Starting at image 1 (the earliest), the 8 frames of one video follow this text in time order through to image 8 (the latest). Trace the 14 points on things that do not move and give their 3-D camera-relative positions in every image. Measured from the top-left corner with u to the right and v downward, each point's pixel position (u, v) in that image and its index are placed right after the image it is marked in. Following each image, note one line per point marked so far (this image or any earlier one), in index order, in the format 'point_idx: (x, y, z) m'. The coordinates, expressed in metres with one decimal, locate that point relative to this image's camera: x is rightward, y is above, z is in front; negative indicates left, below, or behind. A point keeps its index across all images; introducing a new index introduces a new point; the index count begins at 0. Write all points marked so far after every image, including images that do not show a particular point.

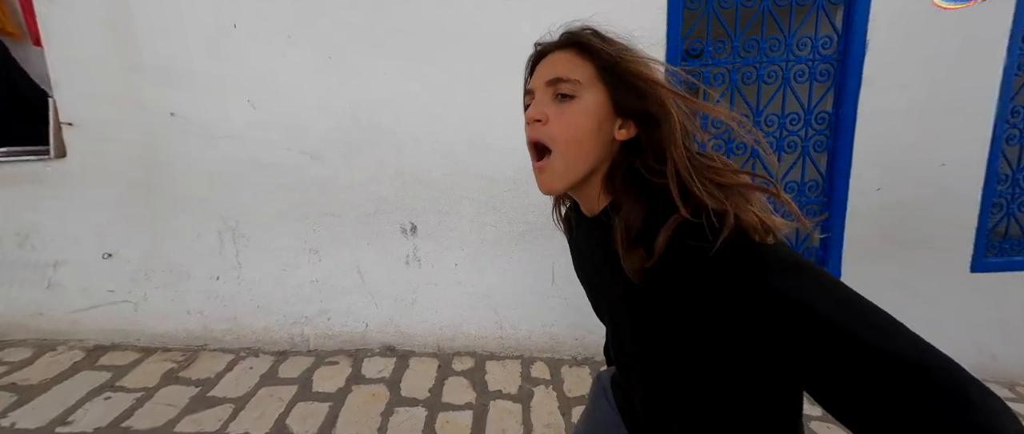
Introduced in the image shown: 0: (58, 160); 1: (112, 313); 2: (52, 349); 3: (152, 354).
0: (-1.9, +0.2, +1.5) m
1: (-1.8, -0.4, +1.7) m
2: (-2.0, -0.6, +1.6) m
3: (-1.6, -0.6, +1.7) m
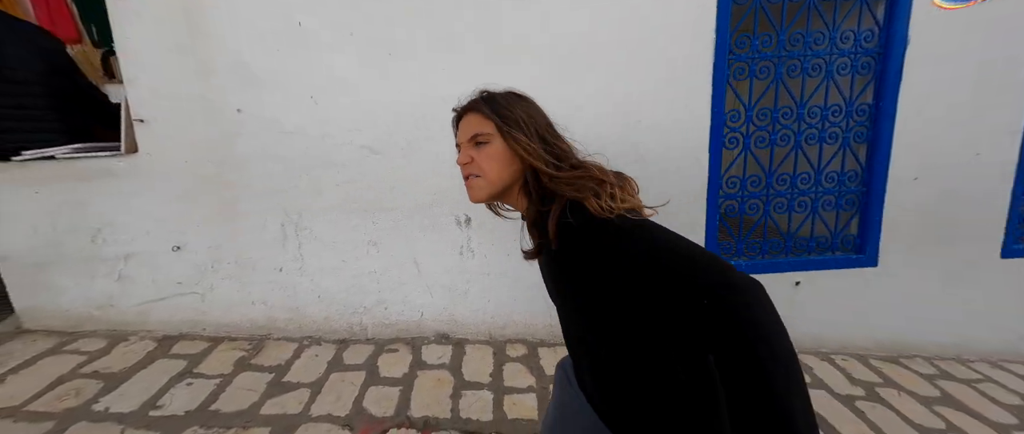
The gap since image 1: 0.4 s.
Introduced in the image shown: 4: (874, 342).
0: (-1.7, +0.3, +1.6) m
1: (-1.6, -0.4, +1.7) m
2: (-1.8, -0.6, +1.6) m
3: (-1.4, -0.6, +1.7) m
4: (+2.1, -0.7, +2.1) m
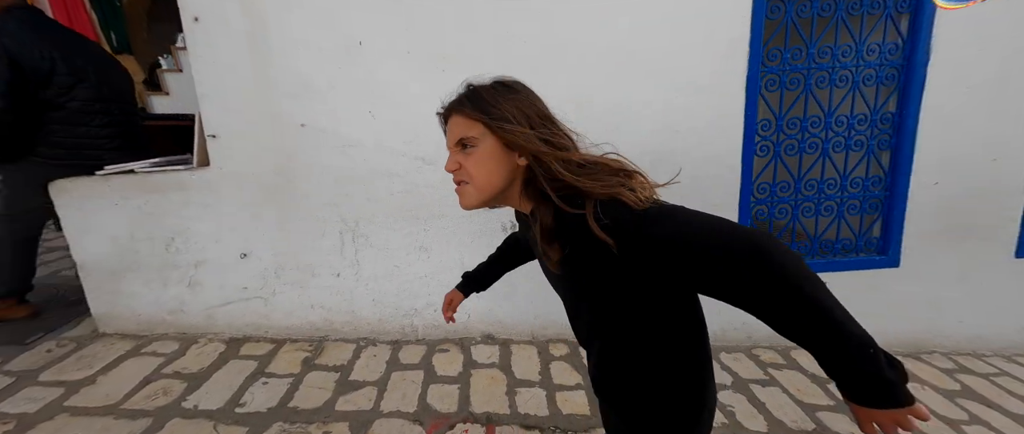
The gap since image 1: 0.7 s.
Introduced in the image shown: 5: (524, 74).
0: (-1.4, +0.2, +1.7) m
1: (-1.3, -0.5, +1.8) m
2: (-1.5, -0.6, +1.7) m
3: (-1.1, -0.6, +1.8) m
4: (+2.3, -0.7, +2.2) m
5: (+0.1, +0.7, +1.8) m
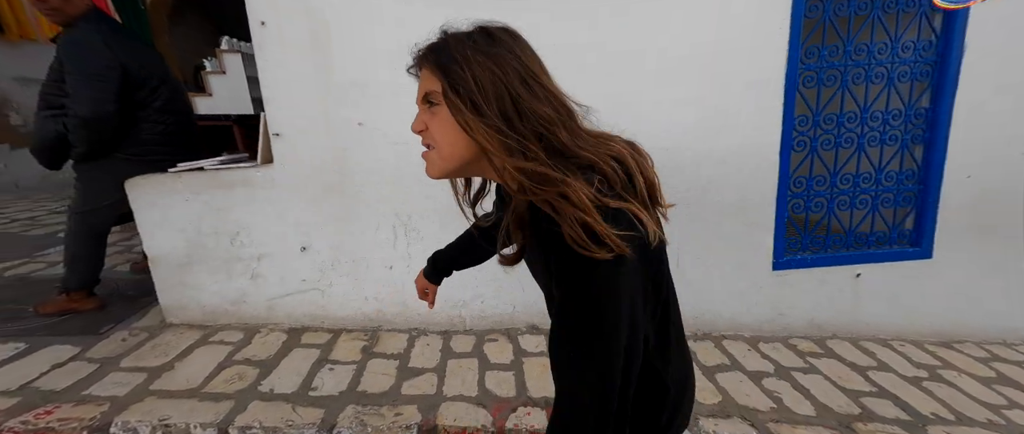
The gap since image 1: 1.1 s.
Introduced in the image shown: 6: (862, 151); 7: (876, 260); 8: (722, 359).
0: (-1.2, +0.2, +1.7) m
1: (-1.1, -0.4, +1.9) m
2: (-1.3, -0.6, +1.8) m
3: (-0.9, -0.6, +1.9) m
4: (+2.6, -0.7, +2.2) m
5: (+0.3, +0.7, +1.8) m
6: (+2.0, +0.4, +2.0) m
7: (+2.1, -0.3, +2.1) m
8: (+1.1, -0.7, +1.9) m
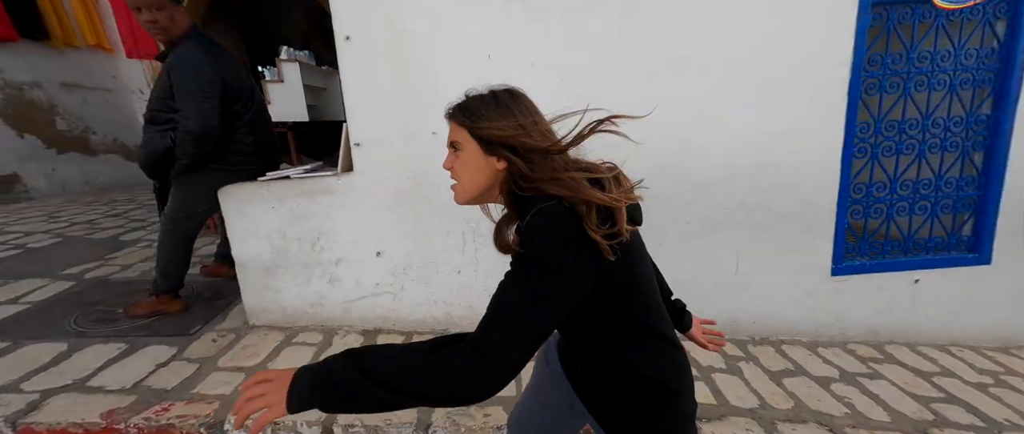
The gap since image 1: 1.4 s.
0: (-0.8, +0.2, +1.8) m
1: (-0.7, -0.5, +1.9) m
2: (-0.9, -0.6, +1.9) m
3: (-0.5, -0.6, +1.9) m
4: (+2.9, -0.7, +2.2) m
5: (+0.7, +0.7, +1.9) m
6: (+2.3, +0.3, +2.1) m
7: (+2.5, -0.3, +2.1) m
8: (+1.5, -0.8, +1.9) m
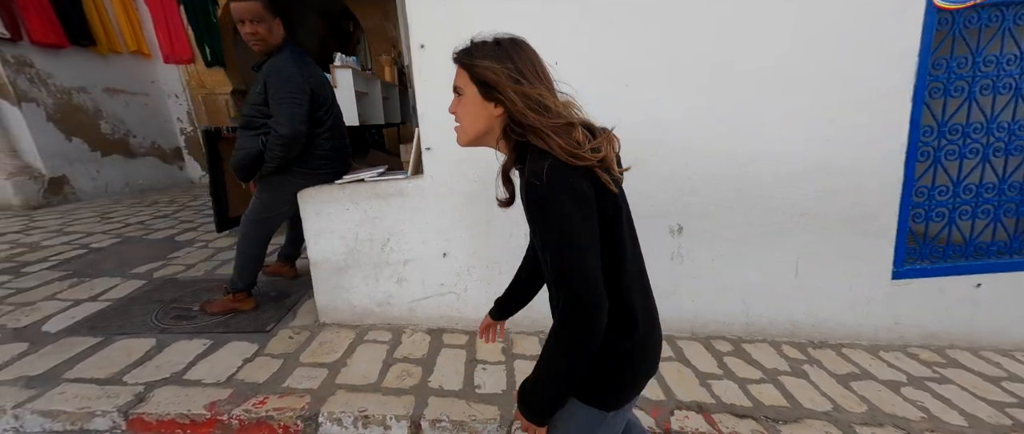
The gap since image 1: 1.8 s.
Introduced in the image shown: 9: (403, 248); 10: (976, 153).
0: (-0.5, +0.2, +1.9) m
1: (-0.4, -0.5, +2.0) m
2: (-0.6, -0.6, +1.9) m
3: (-0.2, -0.7, +2.0) m
4: (+3.3, -0.8, +2.2) m
5: (+1.0, +0.7, +1.9) m
6: (+2.7, +0.3, +2.0) m
7: (+2.9, -0.3, +2.1) m
8: (+1.8, -0.8, +1.9) m
9: (-0.6, -0.2, +1.9) m
10: (+2.6, +0.4, +2.0) m
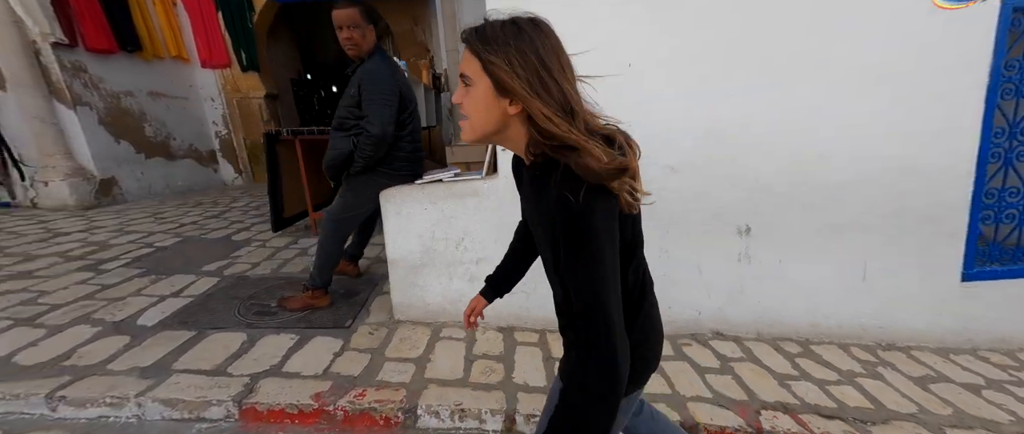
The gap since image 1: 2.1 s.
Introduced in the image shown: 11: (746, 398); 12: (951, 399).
0: (-0.1, +0.2, +1.9) m
1: (0.0, -0.5, +2.0) m
2: (-0.2, -0.6, +2.0) m
3: (+0.2, -0.7, +2.0) m
4: (+3.7, -0.8, +2.2) m
5: (+1.4, +0.7, +1.9) m
6: (+3.1, +0.3, +2.0) m
7: (+3.2, -0.3, +2.1) m
8: (+2.2, -0.8, +1.9) m
9: (-0.2, -0.2, +2.0) m
10: (+3.0, +0.4, +2.0) m
11: (+1.1, -0.8, +1.7) m
12: (+2.1, -0.8, +1.7) m
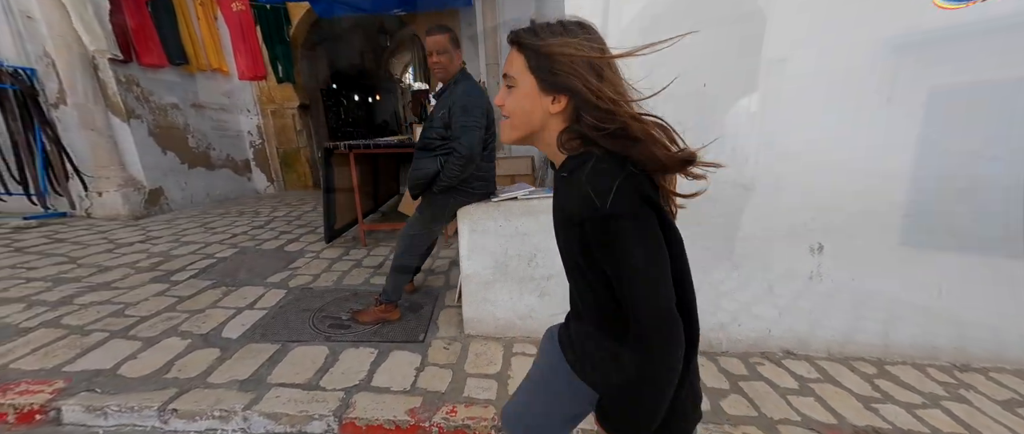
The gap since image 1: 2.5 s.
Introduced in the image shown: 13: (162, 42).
0: (+0.3, +0.1, +1.9) m
1: (+0.4, -0.6, +2.0) m
2: (+0.2, -0.7, +2.0) m
3: (+0.6, -0.8, +2.0) m
4: (+4.1, -0.9, +2.1) m
5: (+1.8, +0.6, +1.9) m
6: (+3.5, +0.2, +2.0) m
7: (+3.6, -0.4, +2.0) m
8: (+2.6, -0.9, +1.9) m
9: (+0.2, -0.3, +2.0) m
10: (+3.4, +0.2, +2.0) m
11: (+1.4, -0.9, +1.6) m
12: (+2.4, -0.9, +1.6) m
13: (-4.7, +2.3, +4.8) m
